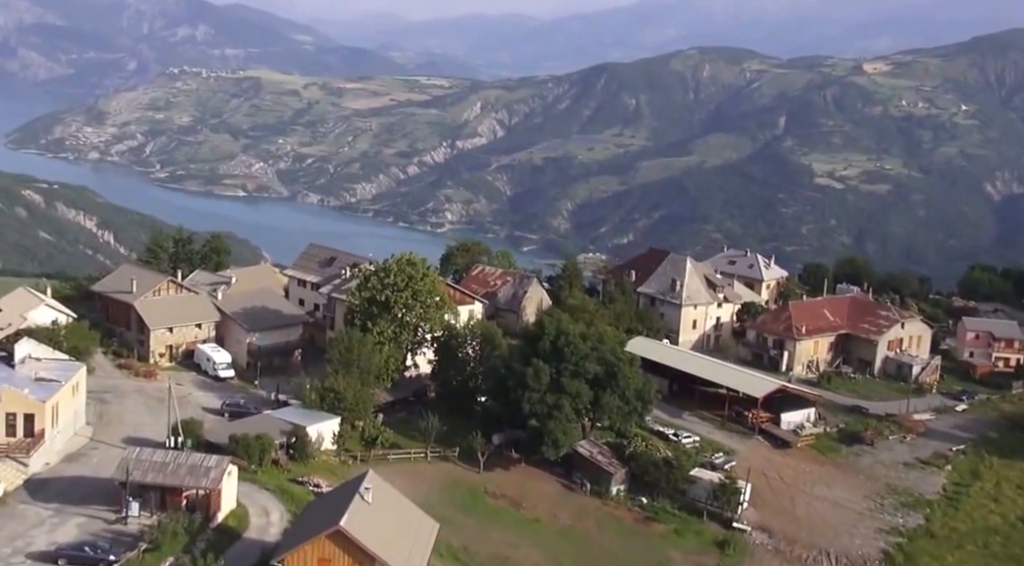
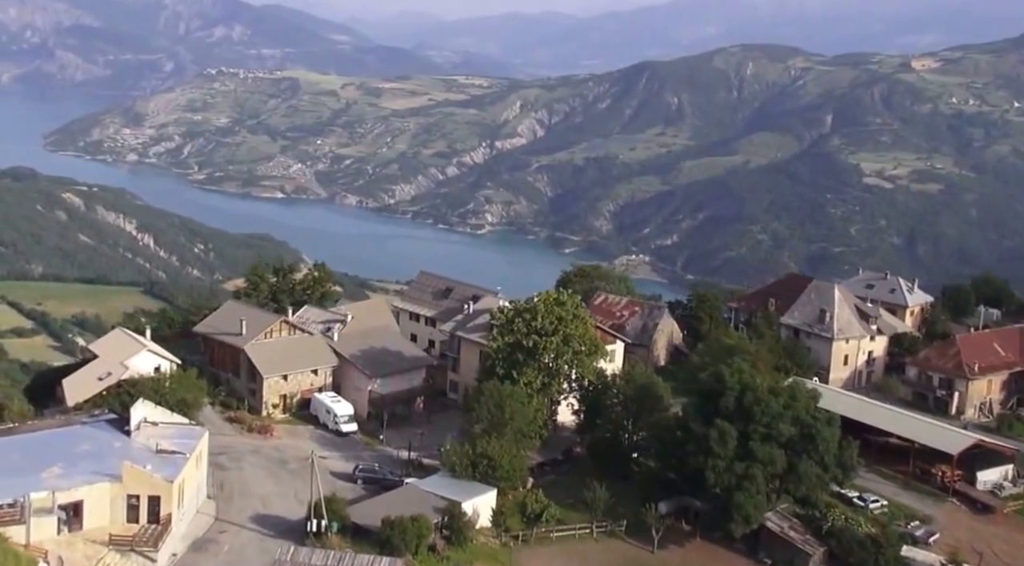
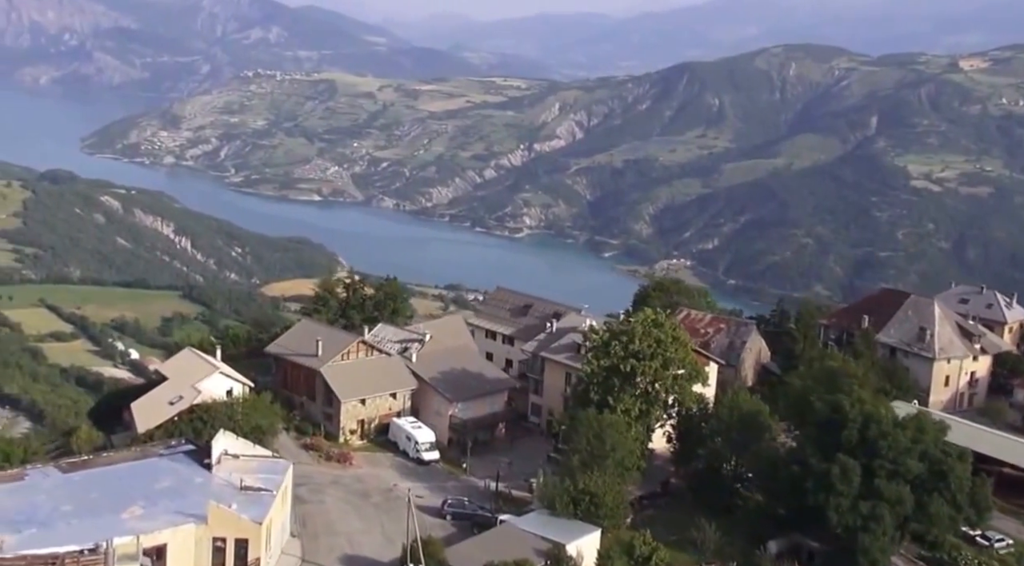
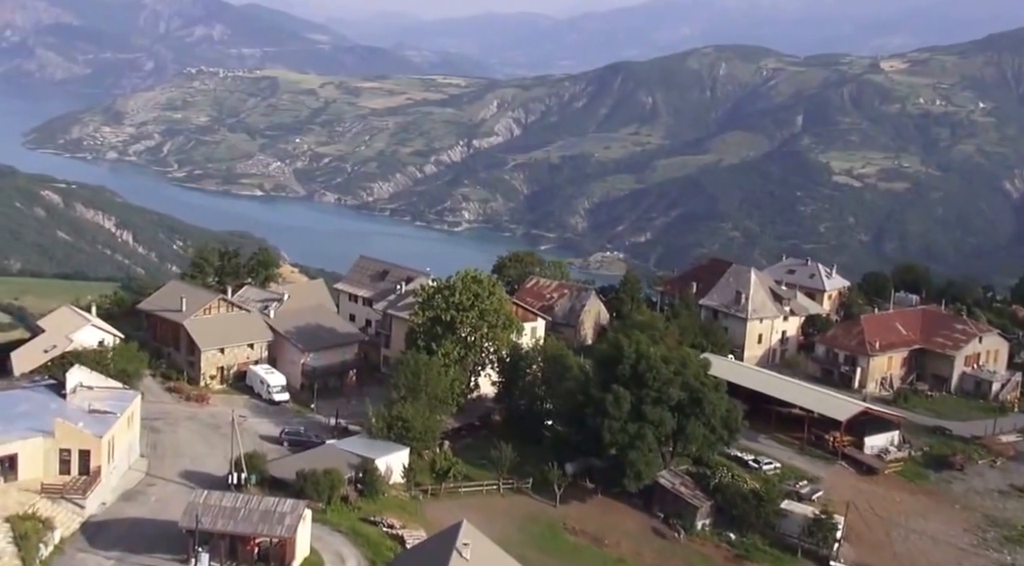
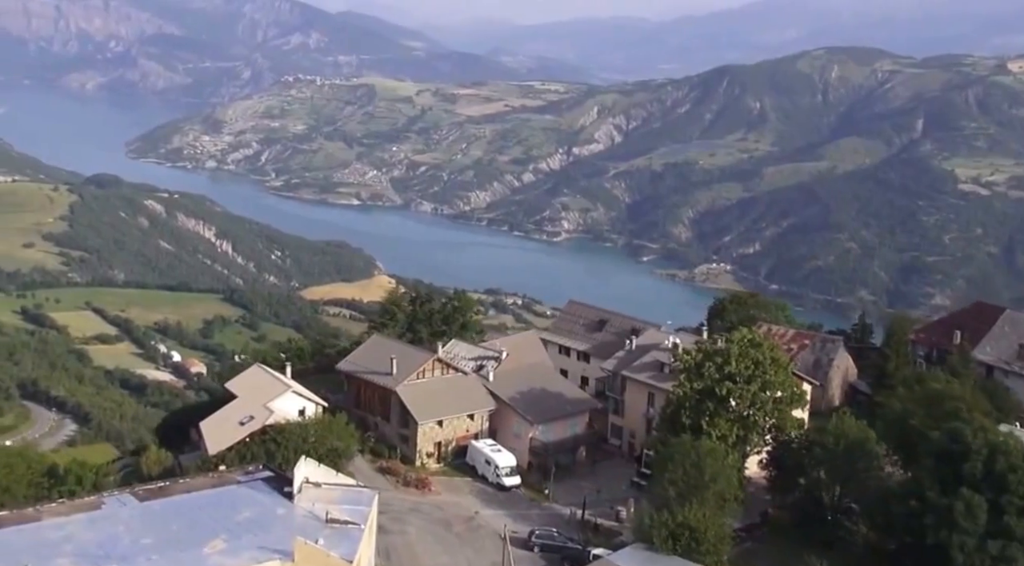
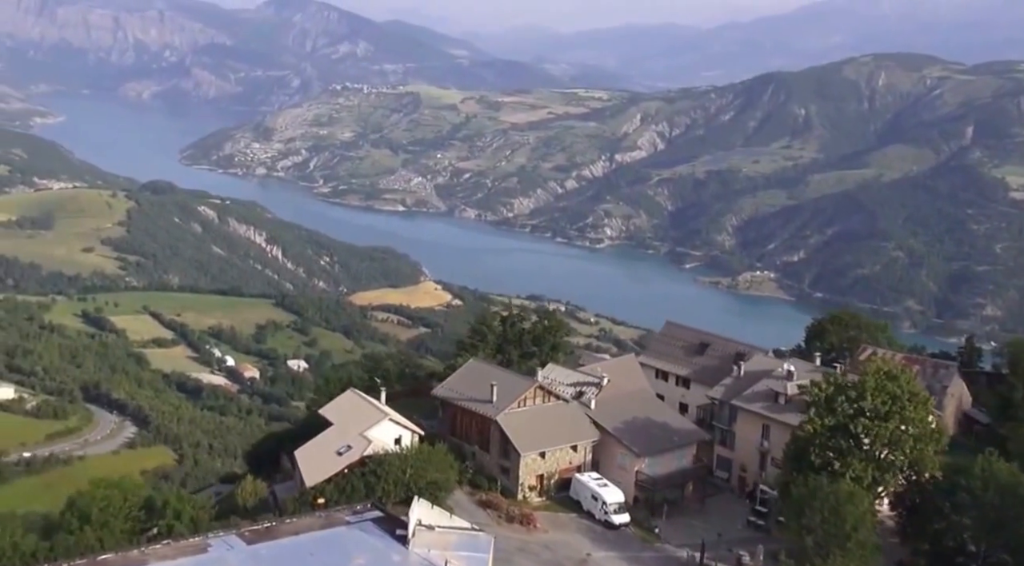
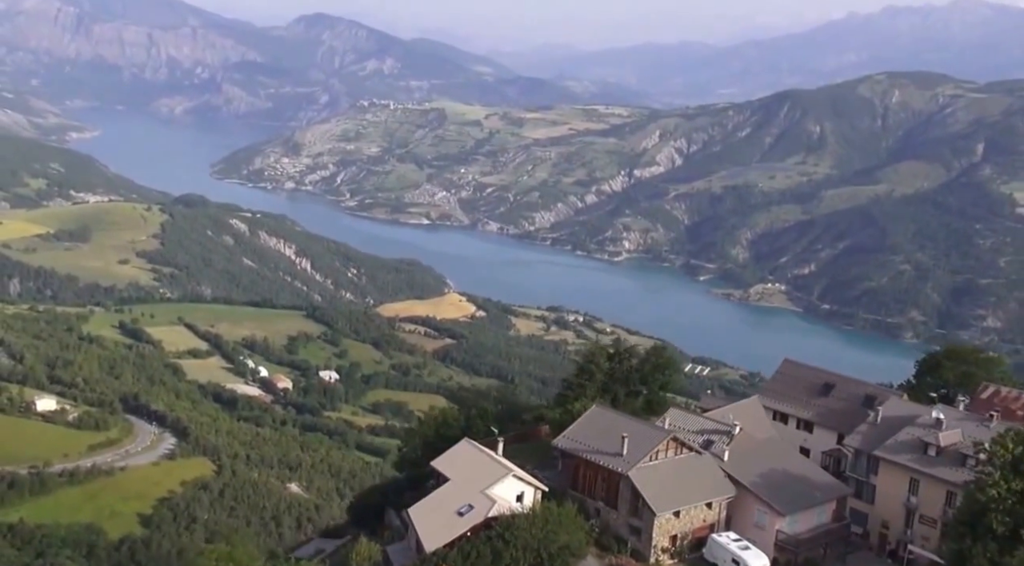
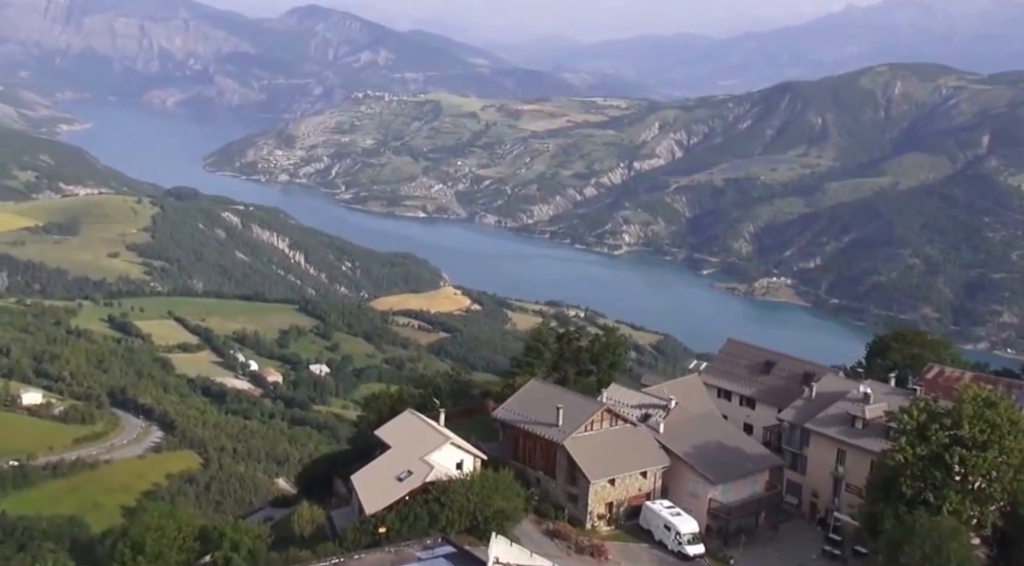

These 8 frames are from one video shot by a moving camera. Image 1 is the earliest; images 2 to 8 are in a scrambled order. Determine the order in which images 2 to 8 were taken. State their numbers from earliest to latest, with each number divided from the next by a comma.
4, 2, 3, 5, 6, 8, 7
